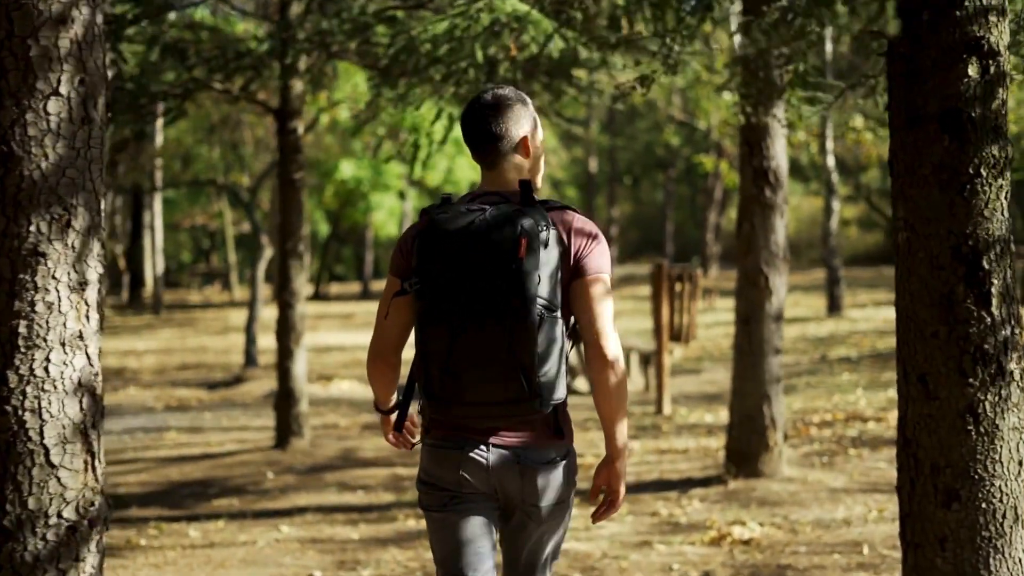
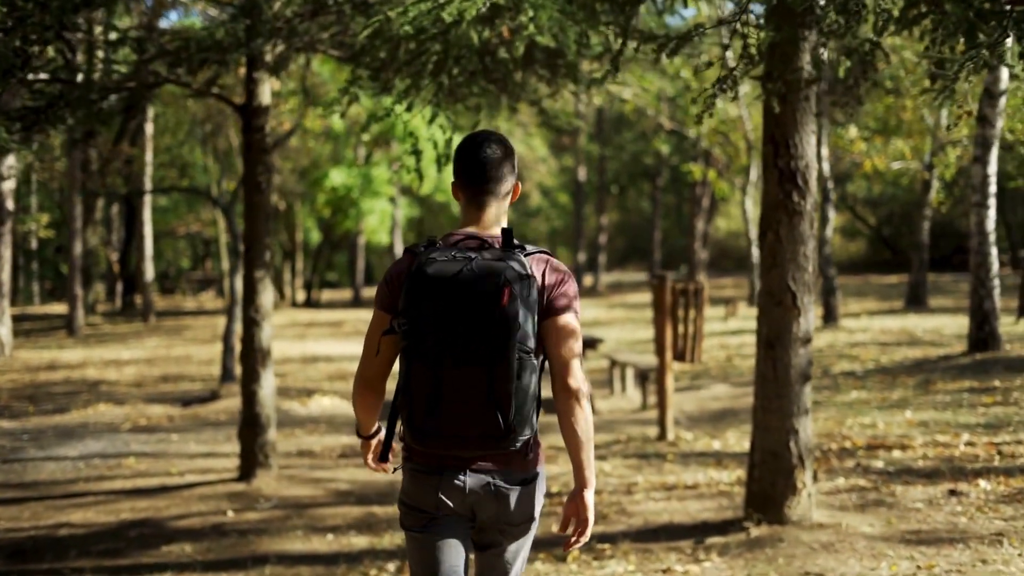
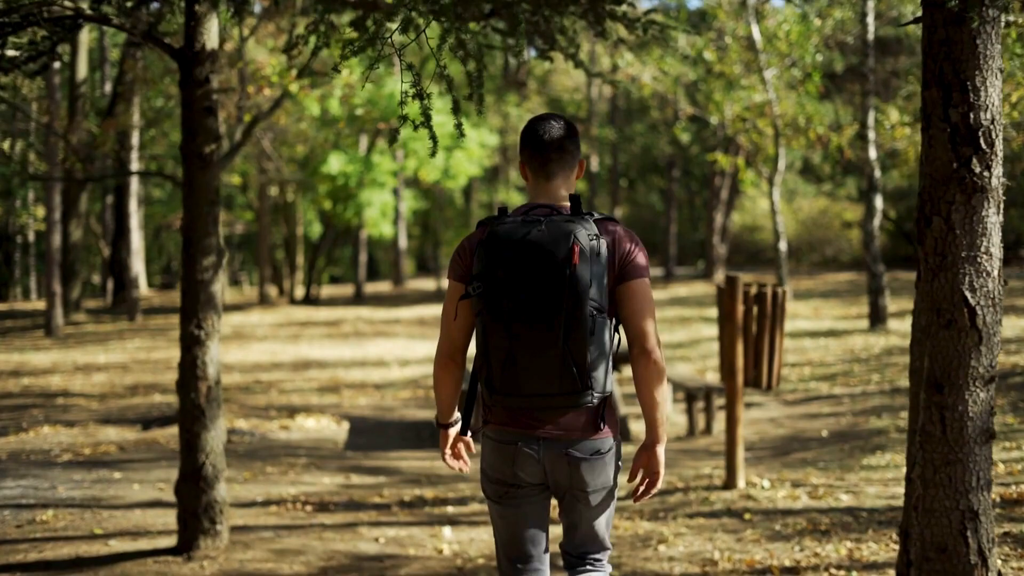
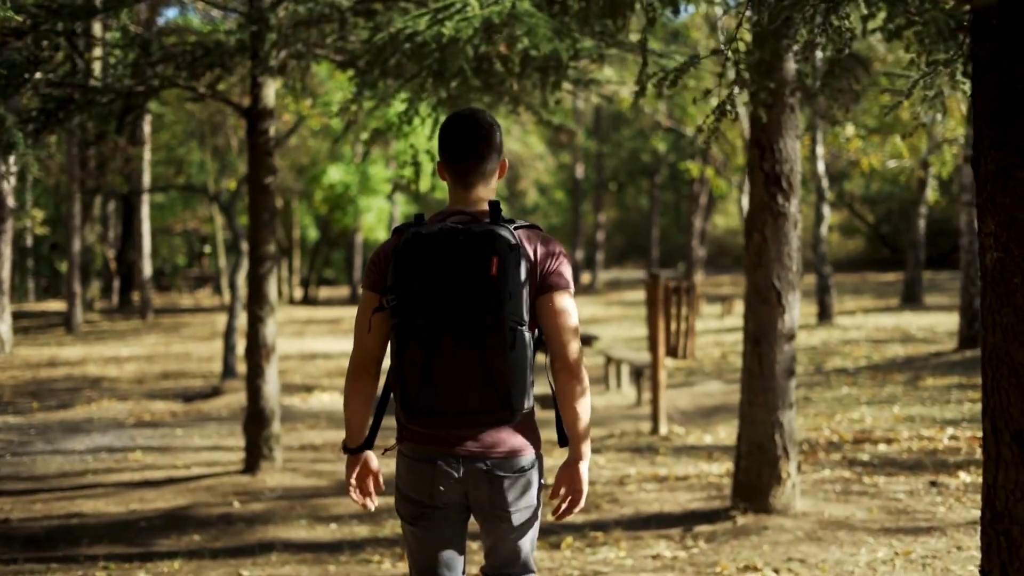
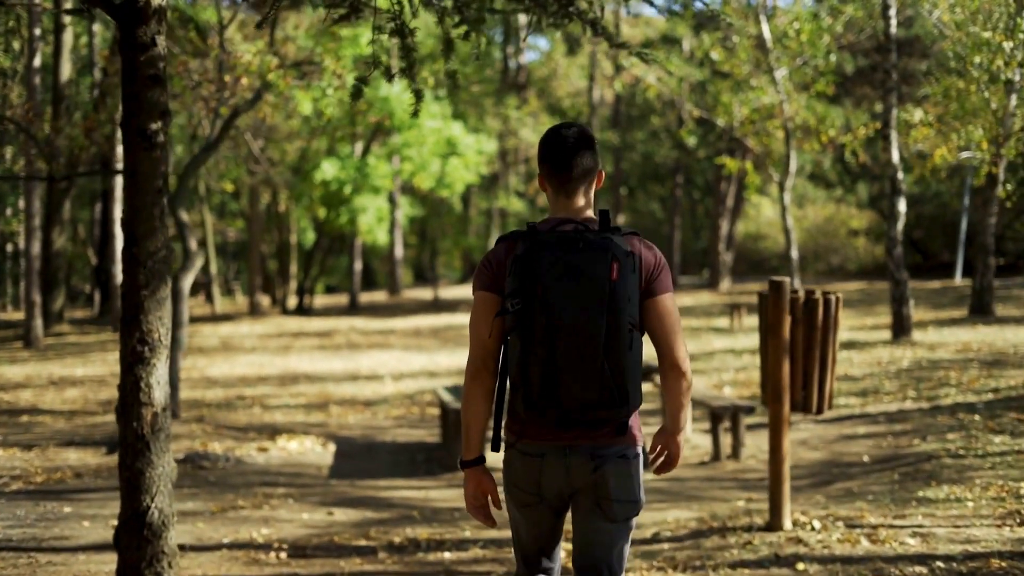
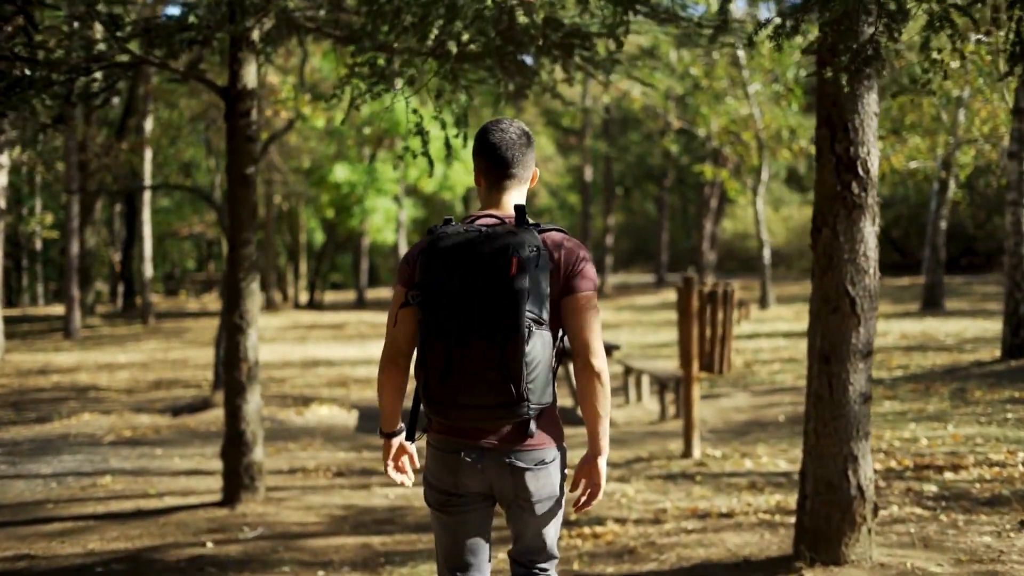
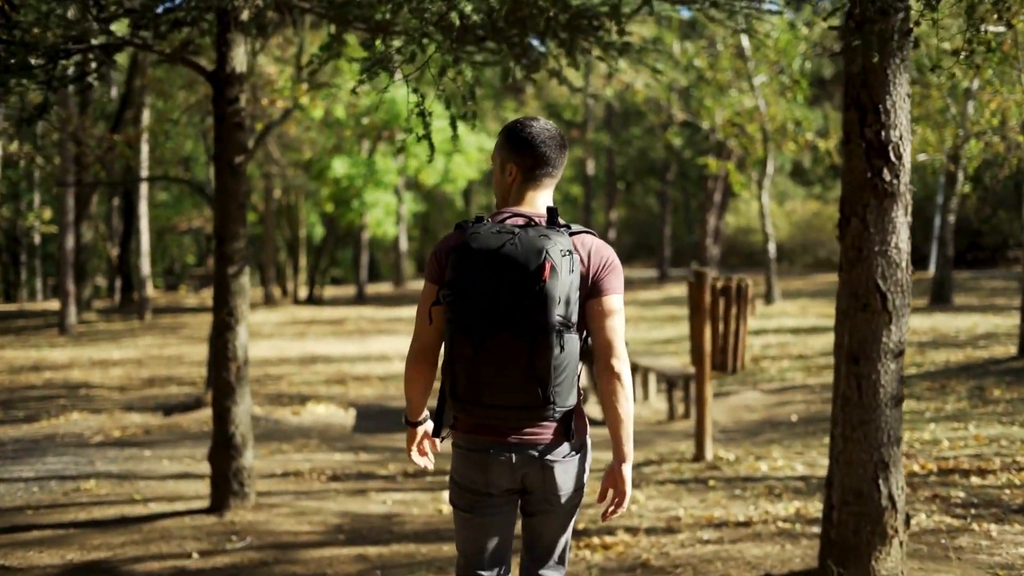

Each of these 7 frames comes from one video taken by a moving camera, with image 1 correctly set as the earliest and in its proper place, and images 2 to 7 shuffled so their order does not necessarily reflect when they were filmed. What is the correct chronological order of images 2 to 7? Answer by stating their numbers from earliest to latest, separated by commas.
4, 2, 6, 7, 3, 5
